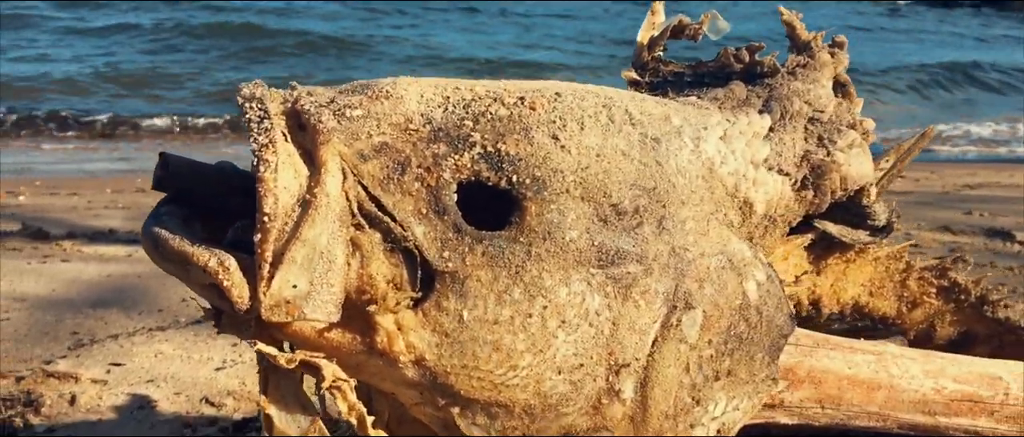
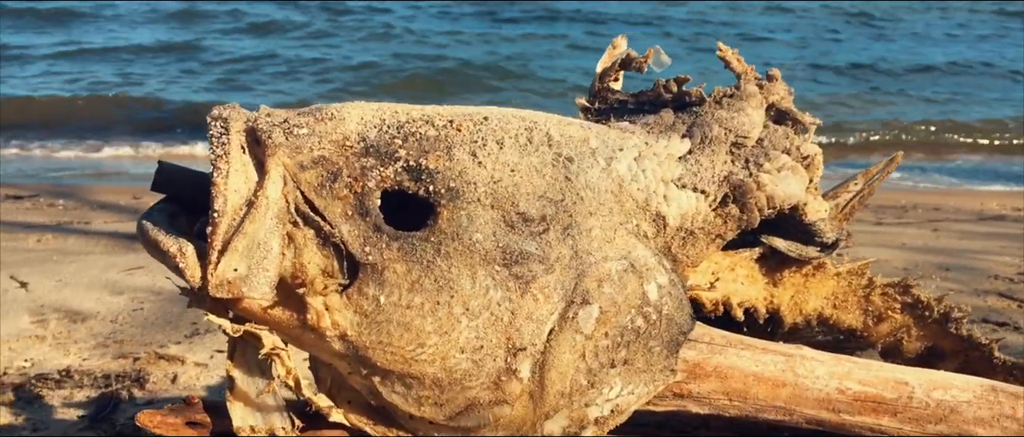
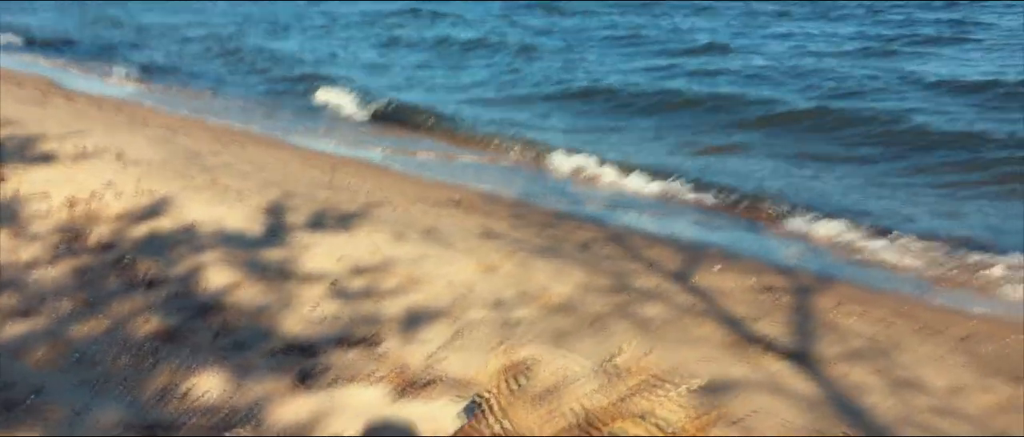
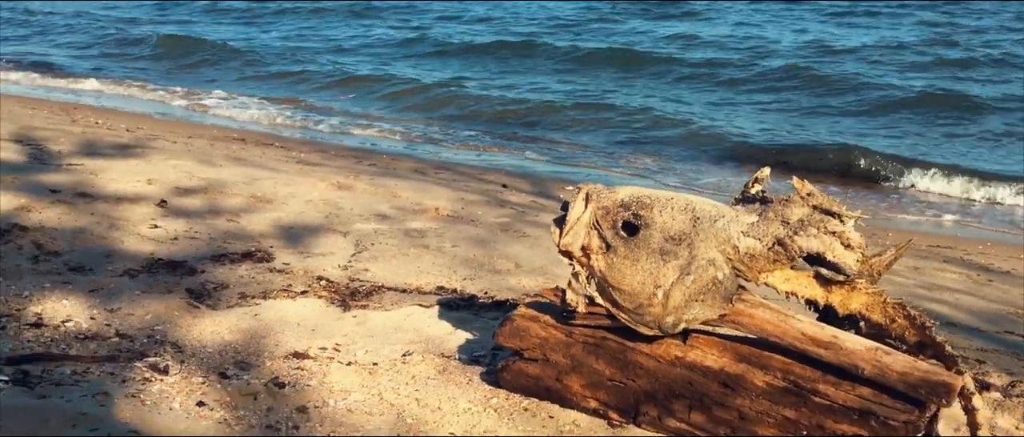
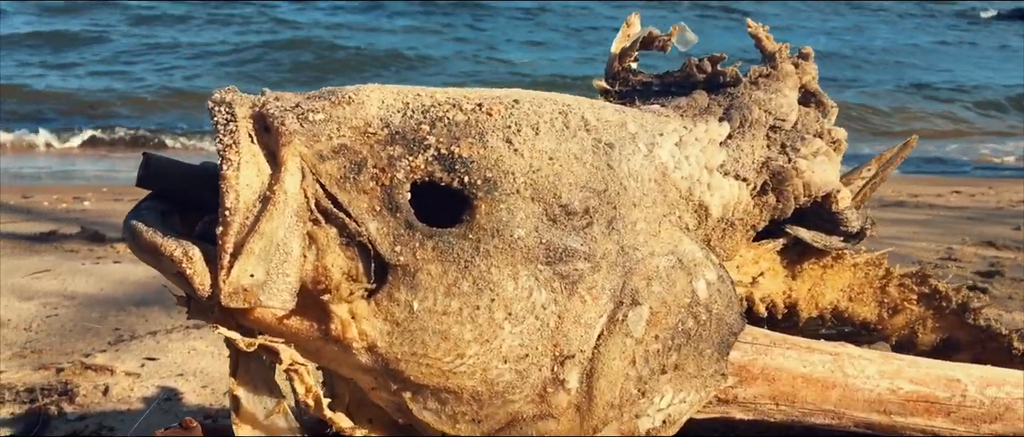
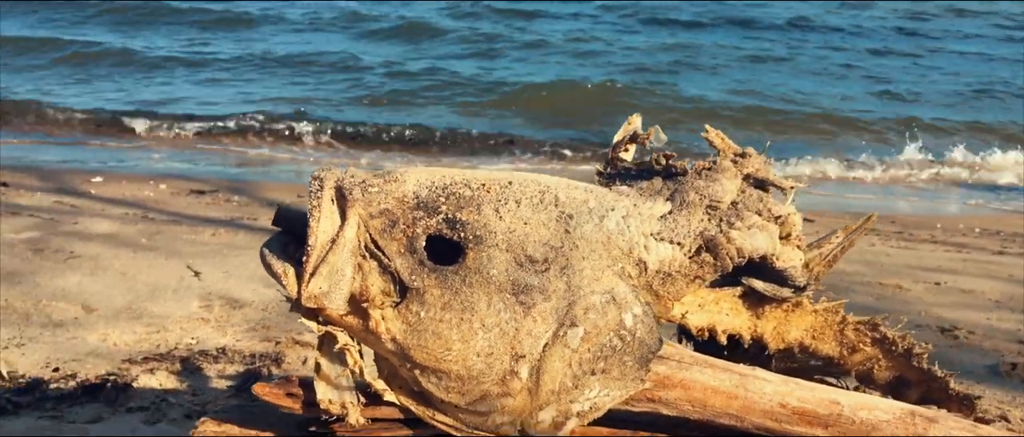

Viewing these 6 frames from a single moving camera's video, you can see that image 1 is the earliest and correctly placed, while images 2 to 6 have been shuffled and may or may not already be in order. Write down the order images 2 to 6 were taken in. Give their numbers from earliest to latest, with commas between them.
5, 2, 6, 4, 3
